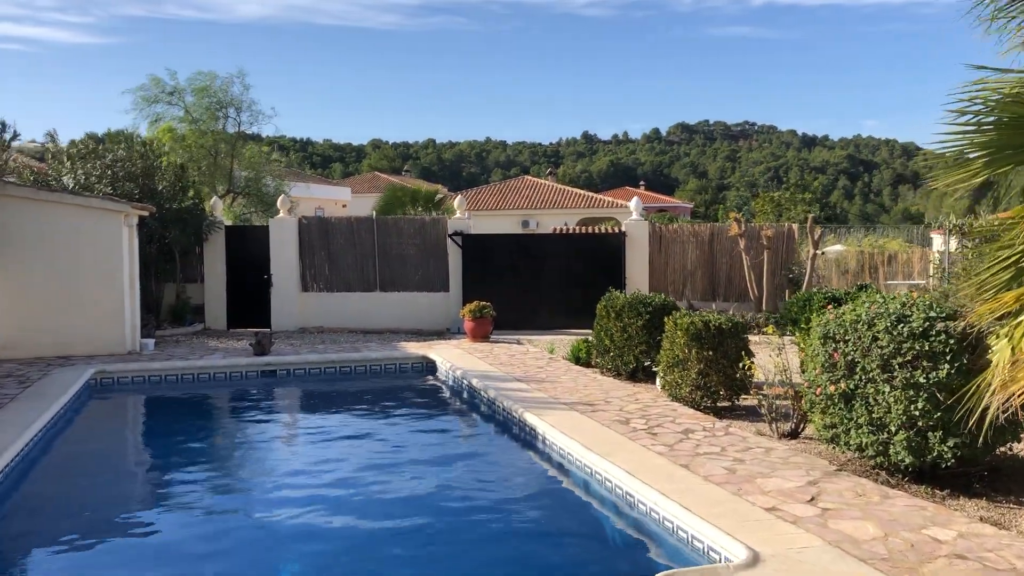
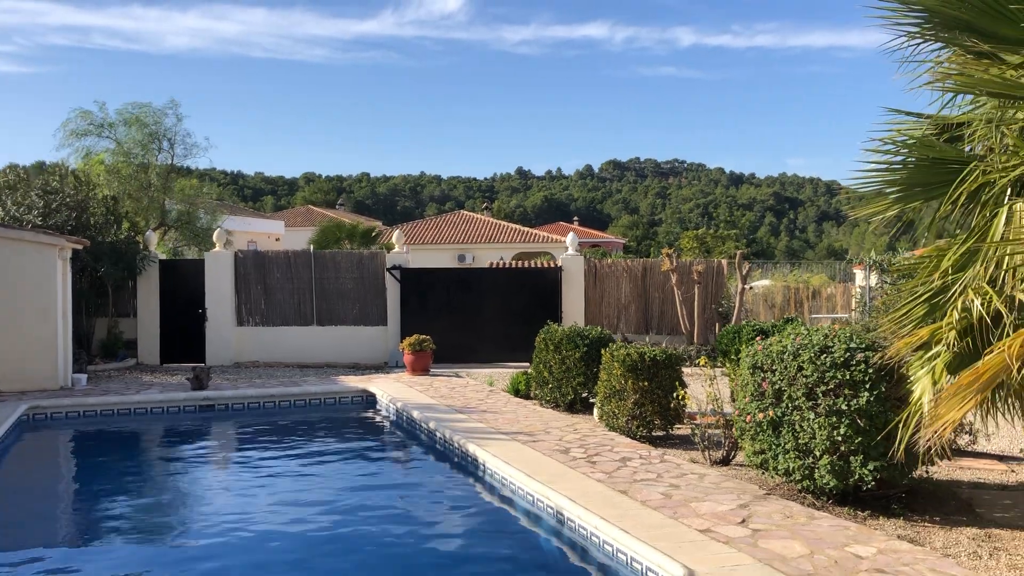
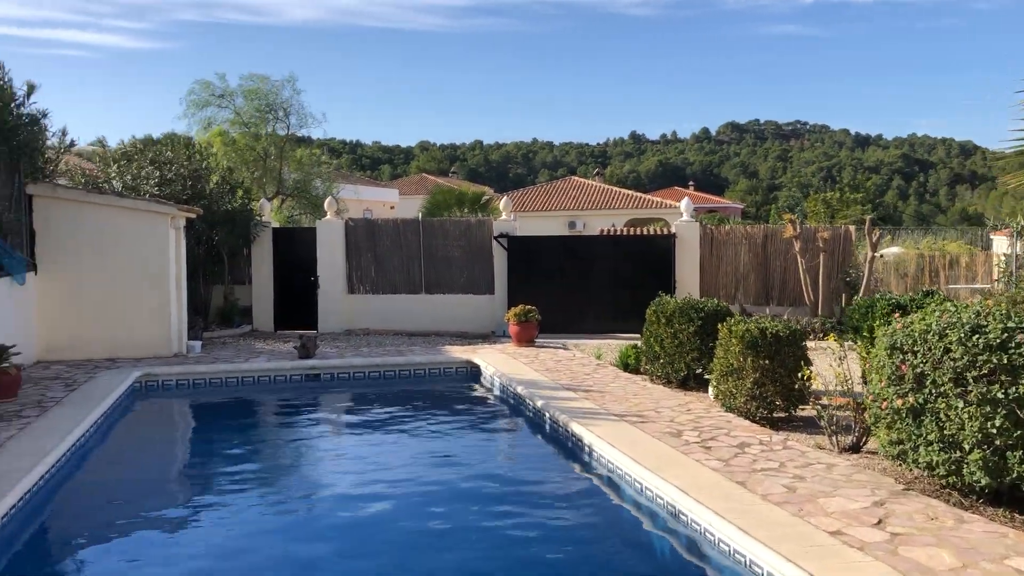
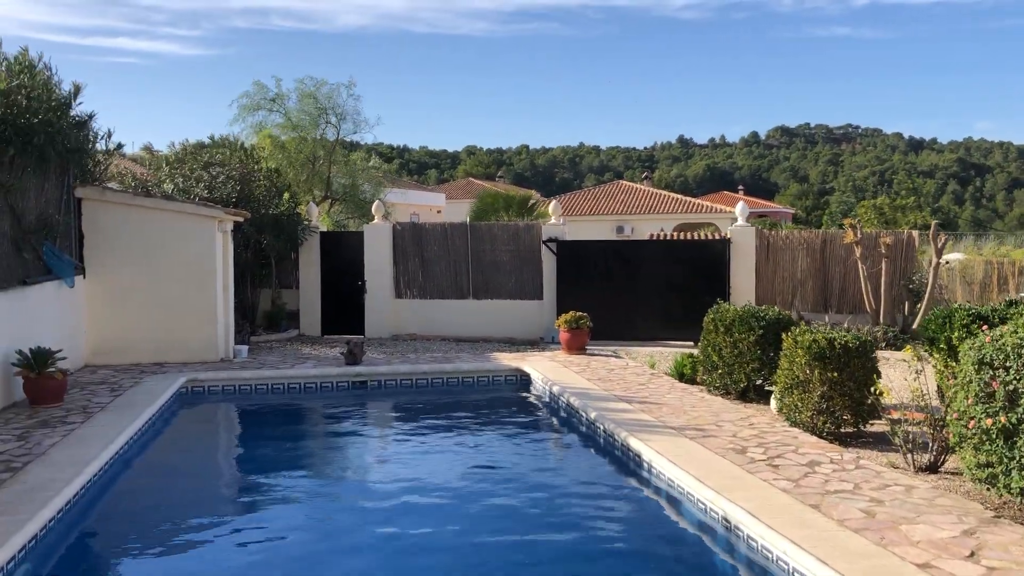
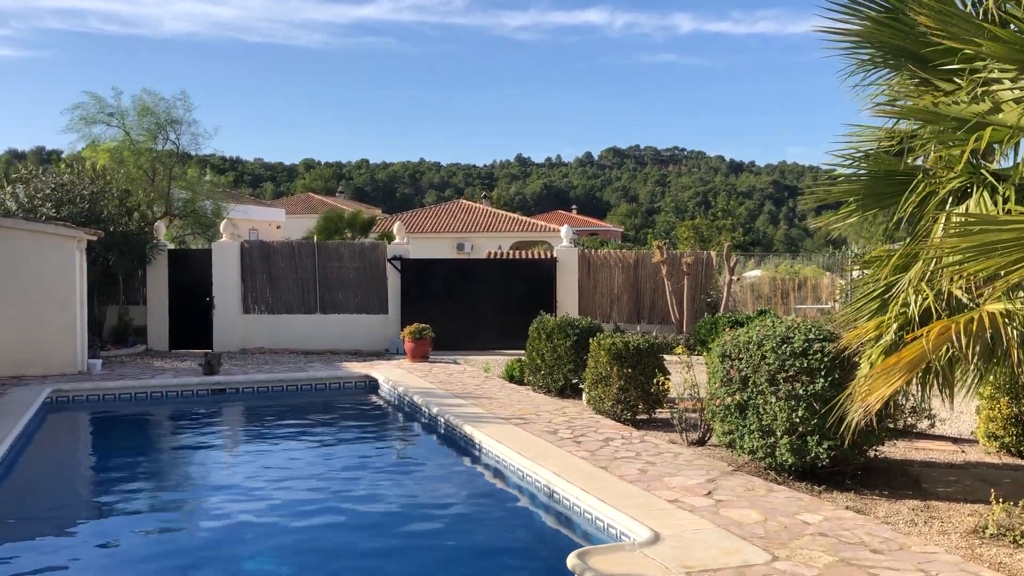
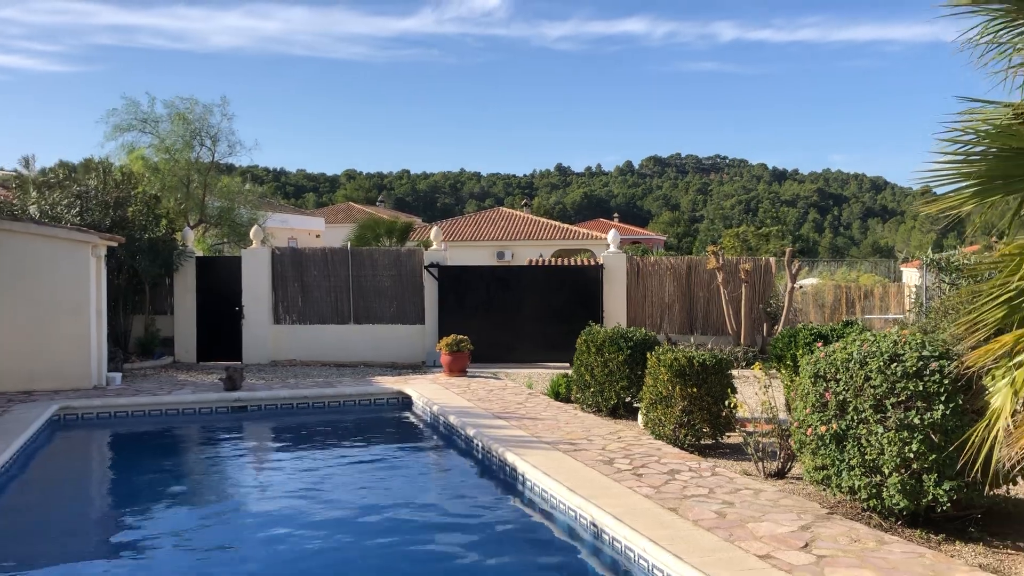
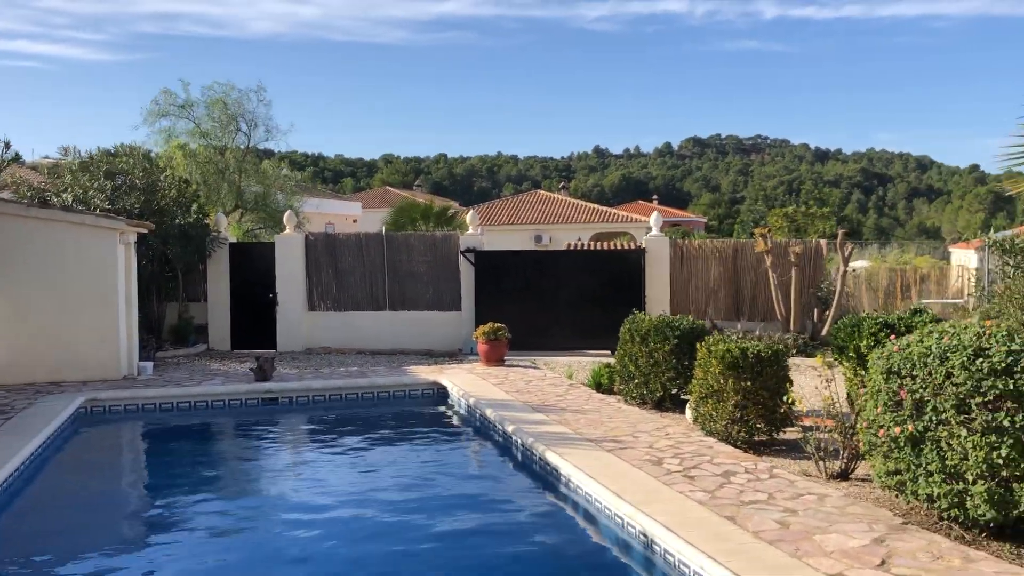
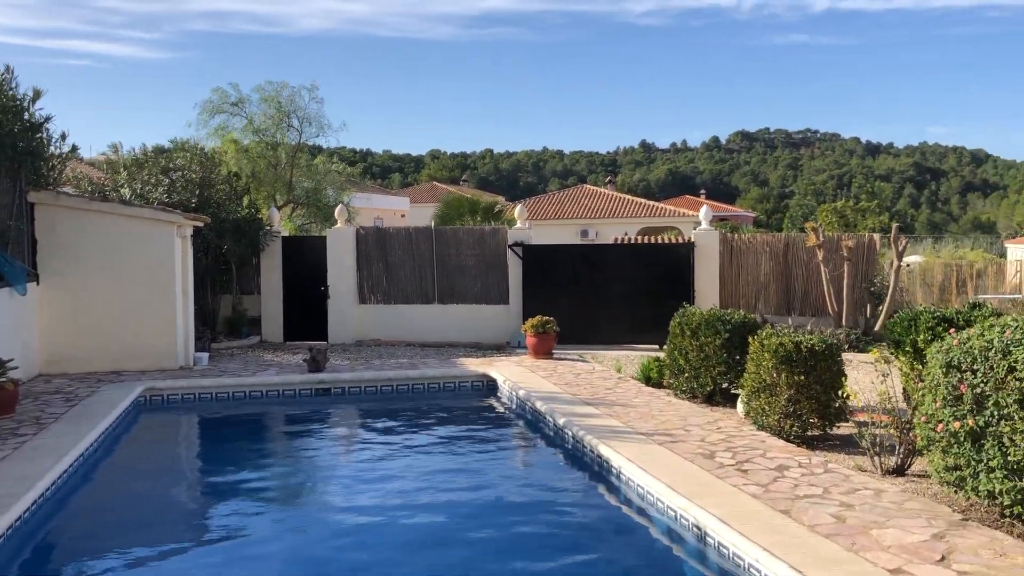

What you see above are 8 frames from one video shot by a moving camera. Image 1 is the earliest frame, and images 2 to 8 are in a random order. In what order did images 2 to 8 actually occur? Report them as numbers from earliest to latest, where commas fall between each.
3, 4, 8, 7, 6, 2, 5
